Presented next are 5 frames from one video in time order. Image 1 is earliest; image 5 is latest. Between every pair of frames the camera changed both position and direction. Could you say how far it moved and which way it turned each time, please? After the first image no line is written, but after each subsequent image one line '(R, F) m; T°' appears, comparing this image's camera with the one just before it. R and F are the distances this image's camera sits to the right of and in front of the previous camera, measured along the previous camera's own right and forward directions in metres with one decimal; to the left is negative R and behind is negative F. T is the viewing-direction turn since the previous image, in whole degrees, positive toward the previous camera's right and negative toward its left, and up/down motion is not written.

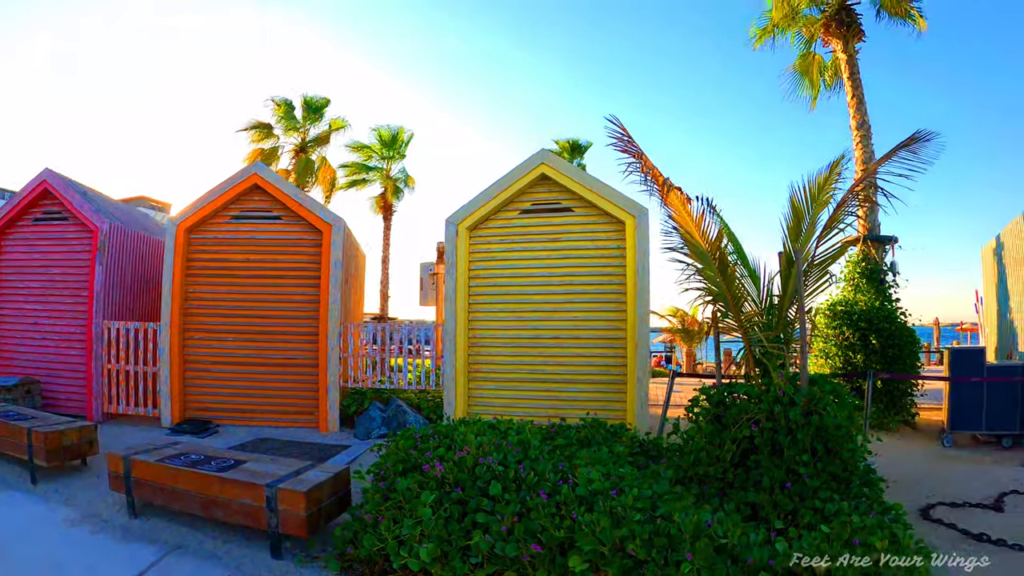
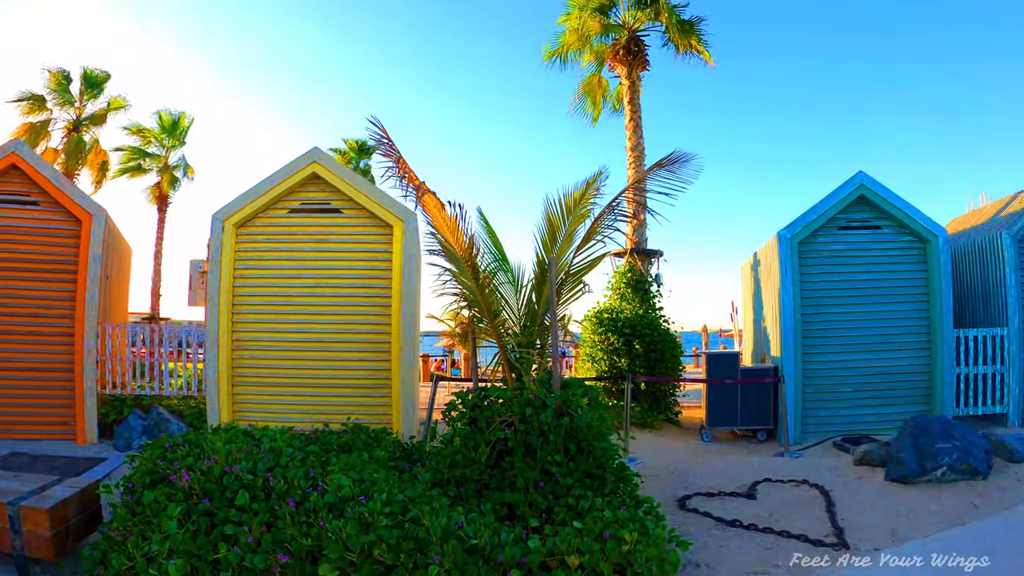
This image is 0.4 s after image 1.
(+1.8, +0.2) m; +4°
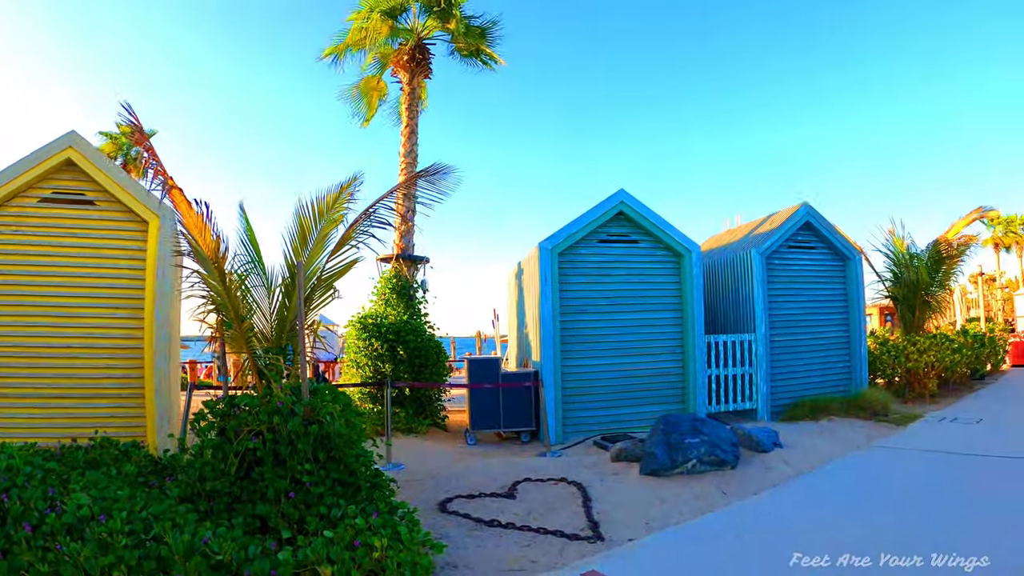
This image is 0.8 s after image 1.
(+1.7, 0.0) m; +4°
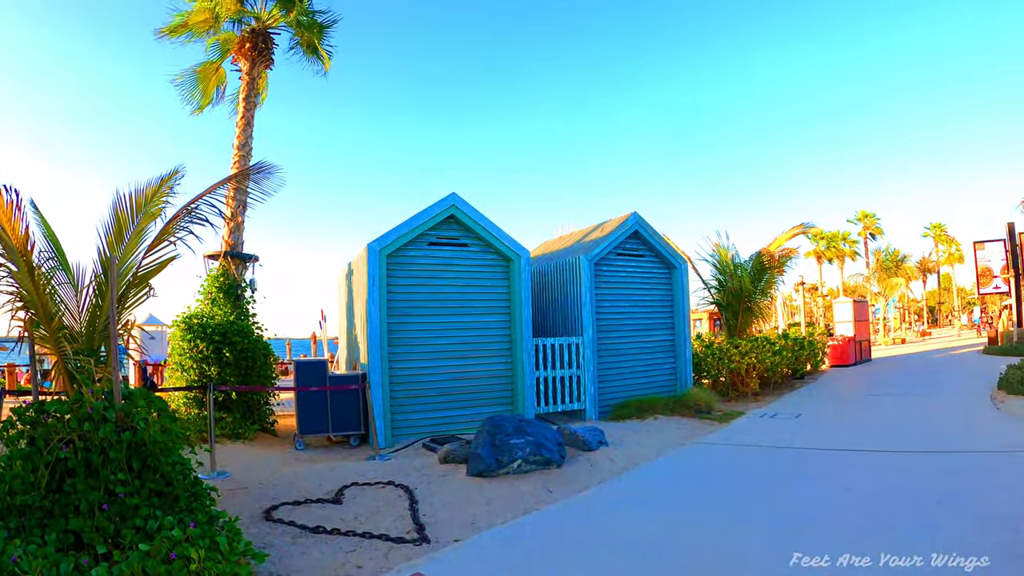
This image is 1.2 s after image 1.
(+1.2, -0.1) m; +3°
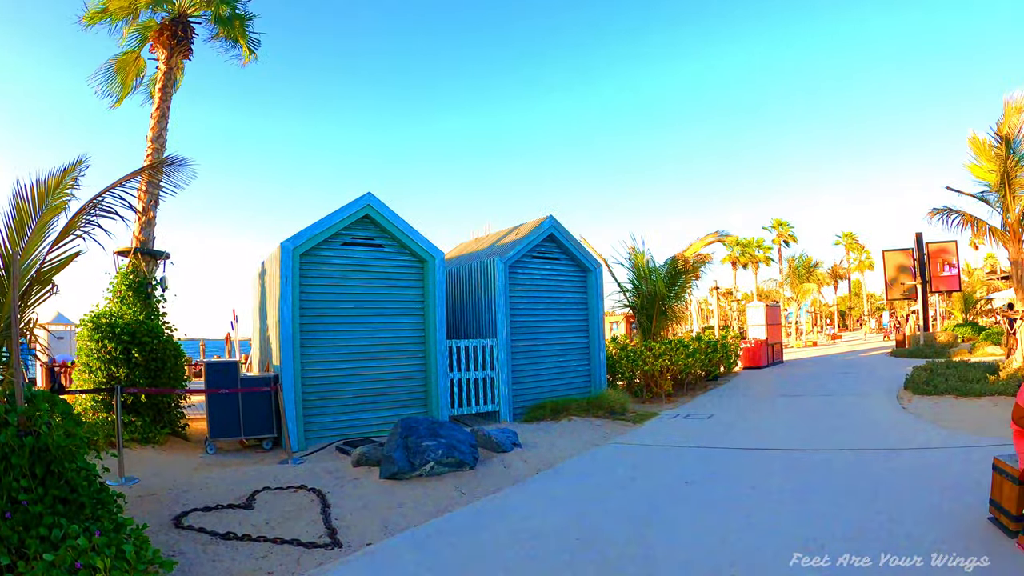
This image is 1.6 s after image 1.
(+0.6, -0.1) m; +2°
